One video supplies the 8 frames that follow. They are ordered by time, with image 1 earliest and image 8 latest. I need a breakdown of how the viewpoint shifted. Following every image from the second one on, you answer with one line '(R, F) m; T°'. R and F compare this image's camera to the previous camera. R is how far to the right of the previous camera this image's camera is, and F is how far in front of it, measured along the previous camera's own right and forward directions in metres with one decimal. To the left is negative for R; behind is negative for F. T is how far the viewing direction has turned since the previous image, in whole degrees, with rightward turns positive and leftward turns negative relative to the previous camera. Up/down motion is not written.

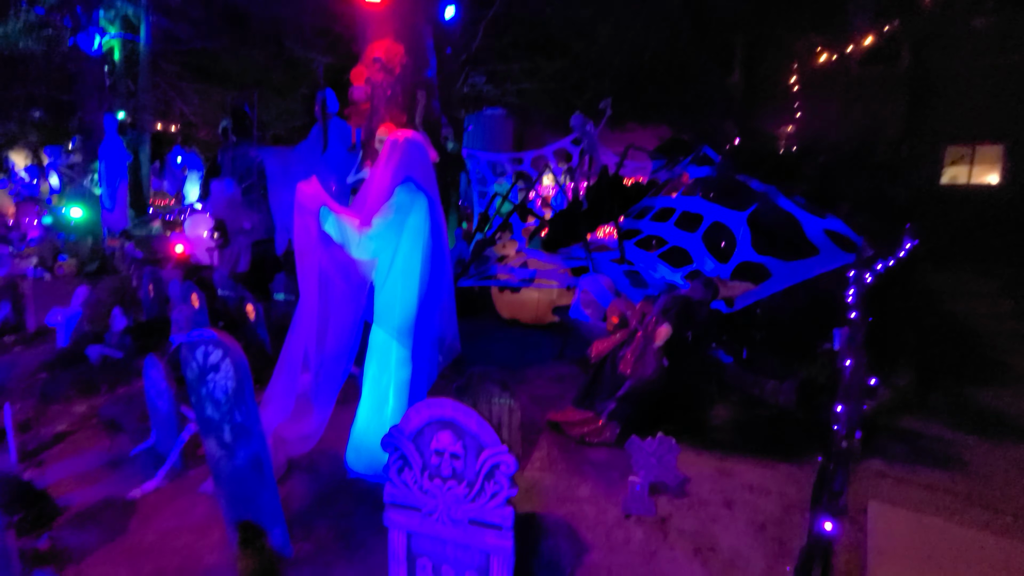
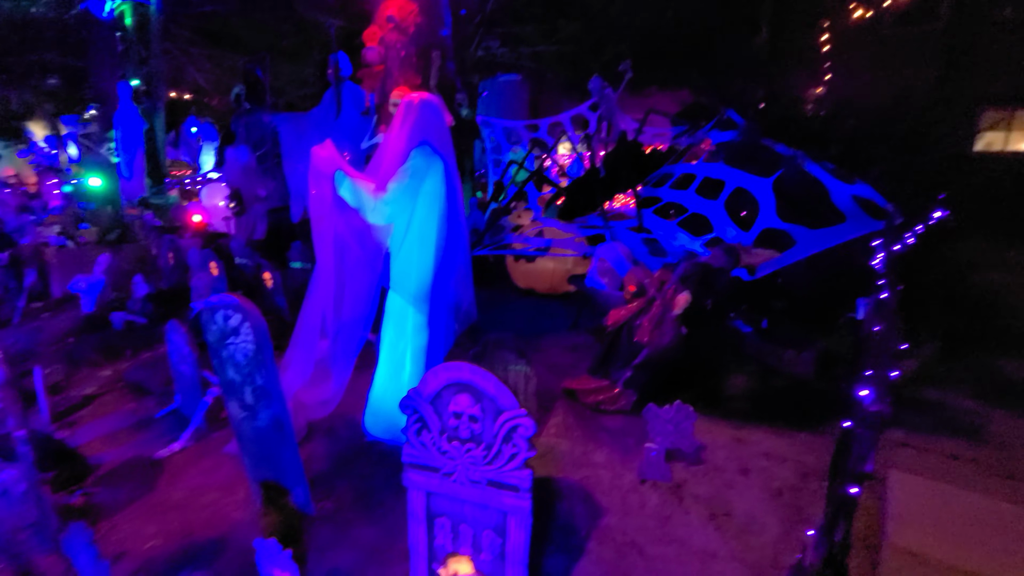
(0.0, 0.0) m; -2°
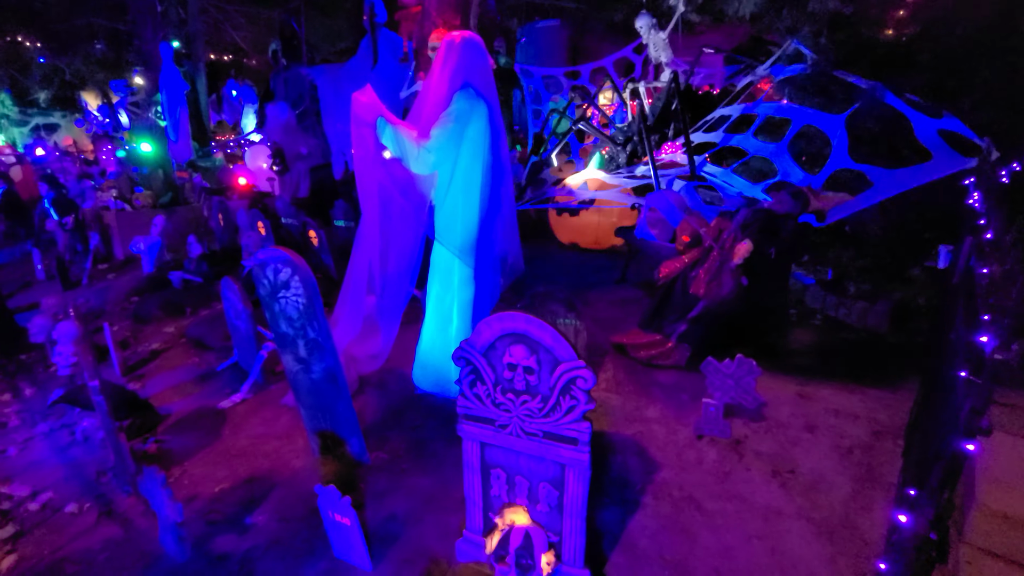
(-0.1, +0.1) m; -4°
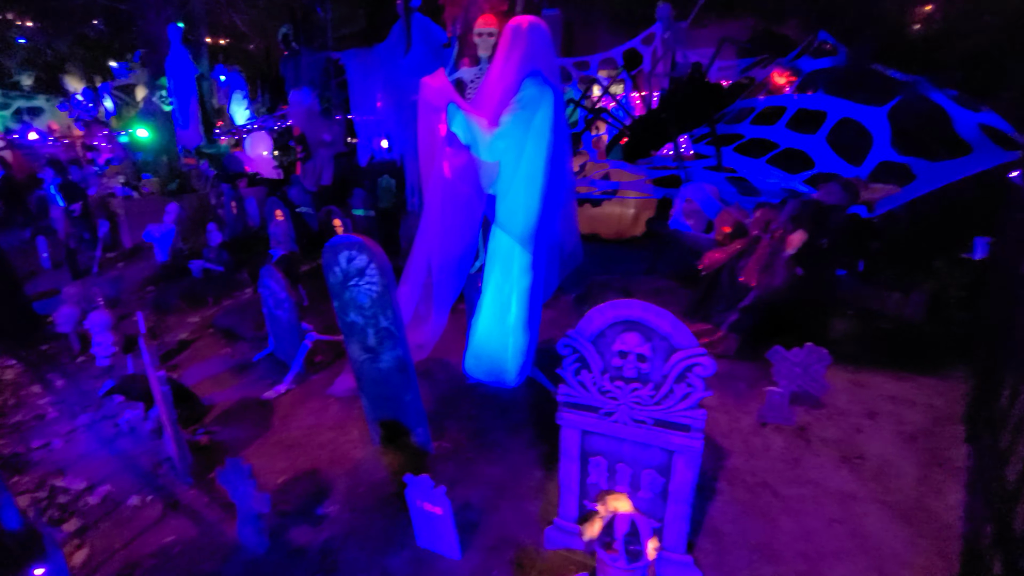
(-0.6, 0.0) m; +2°
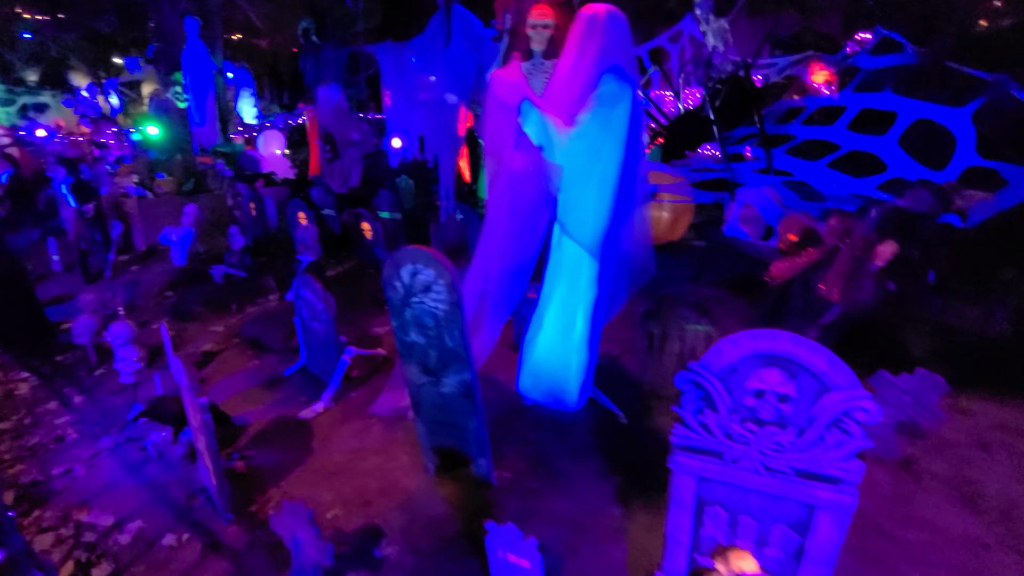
(-0.5, +0.3) m; 0°
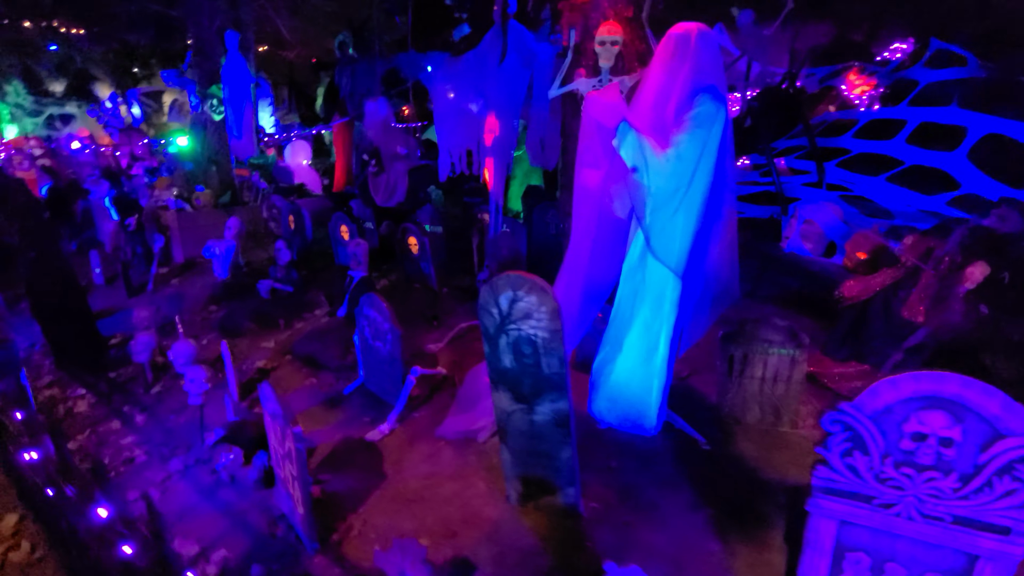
(-0.5, +0.1) m; -1°
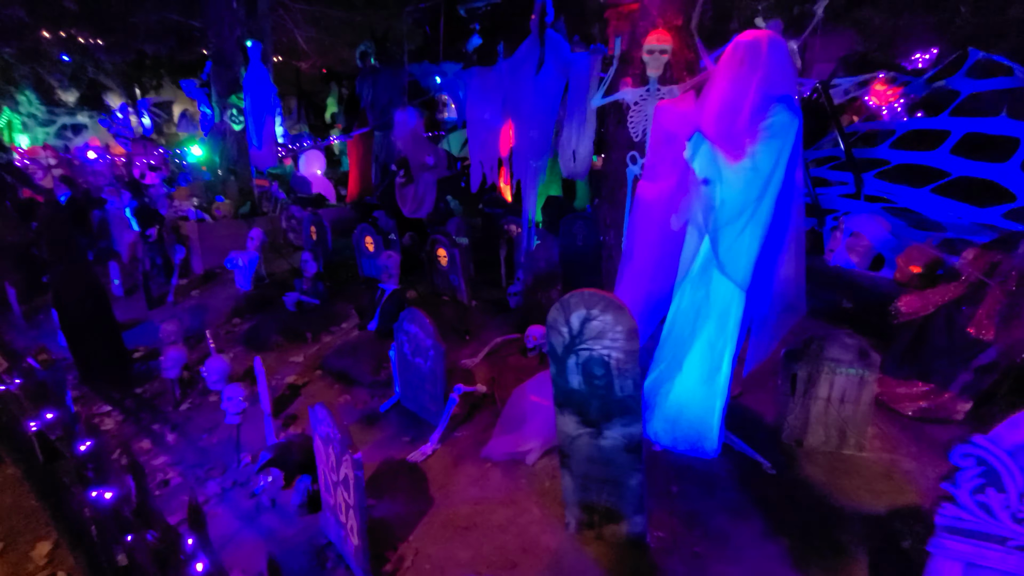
(-0.4, +0.1) m; 0°
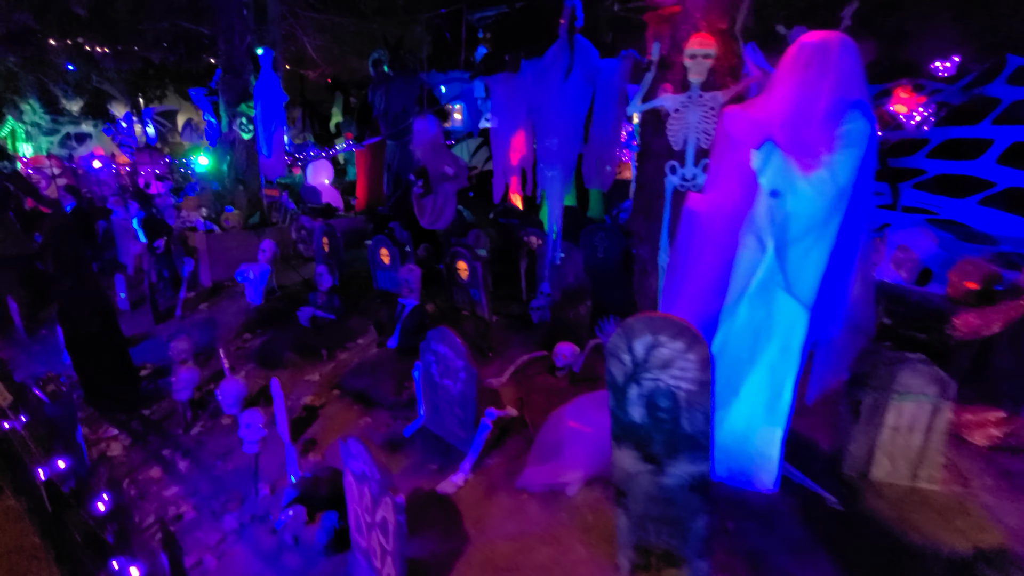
(-0.3, +0.2) m; 0°
